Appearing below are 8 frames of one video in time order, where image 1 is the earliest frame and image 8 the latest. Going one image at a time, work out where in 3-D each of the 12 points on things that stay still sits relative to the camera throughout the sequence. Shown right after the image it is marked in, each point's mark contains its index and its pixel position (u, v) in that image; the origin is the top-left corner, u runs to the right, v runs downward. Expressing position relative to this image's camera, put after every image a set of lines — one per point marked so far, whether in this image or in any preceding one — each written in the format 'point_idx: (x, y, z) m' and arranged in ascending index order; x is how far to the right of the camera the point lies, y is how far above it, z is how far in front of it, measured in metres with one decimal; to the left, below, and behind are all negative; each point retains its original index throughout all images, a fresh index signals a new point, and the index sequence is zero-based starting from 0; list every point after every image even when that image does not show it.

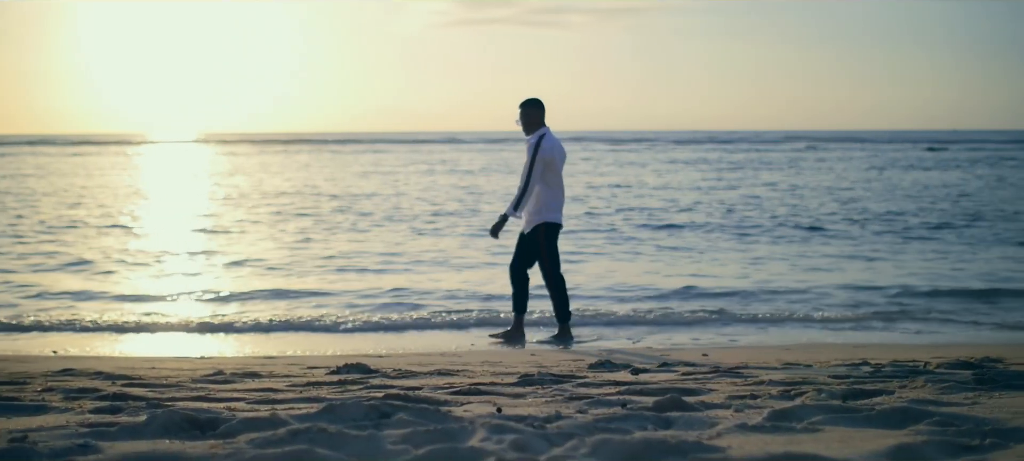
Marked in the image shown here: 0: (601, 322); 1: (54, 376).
0: (+0.8, -0.8, +7.7) m
1: (-2.2, -0.7, +4.2) m
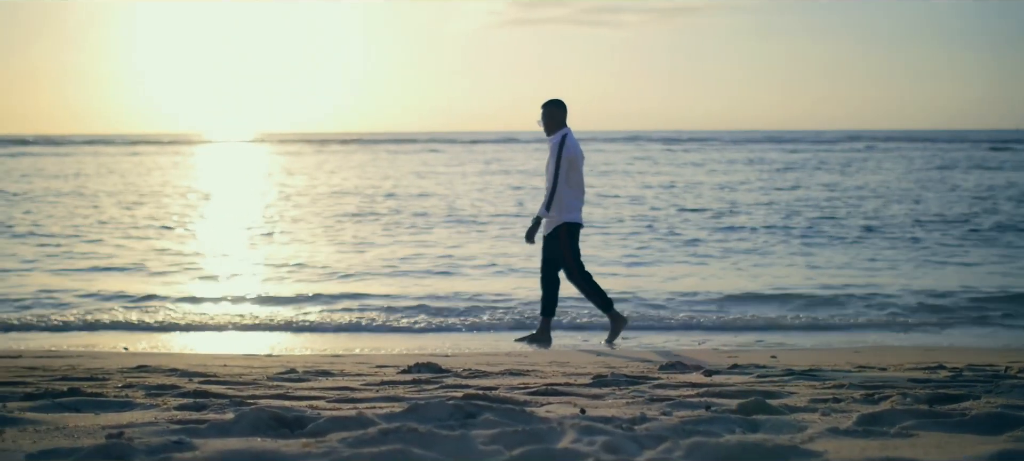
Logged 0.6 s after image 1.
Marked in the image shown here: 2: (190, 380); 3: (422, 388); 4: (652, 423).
0: (+1.3, -0.8, +7.6) m
1: (-1.9, -0.7, +4.3) m
2: (-1.4, -0.7, +3.9) m
3: (-0.4, -0.7, +3.6) m
4: (+0.5, -0.6, +2.8) m
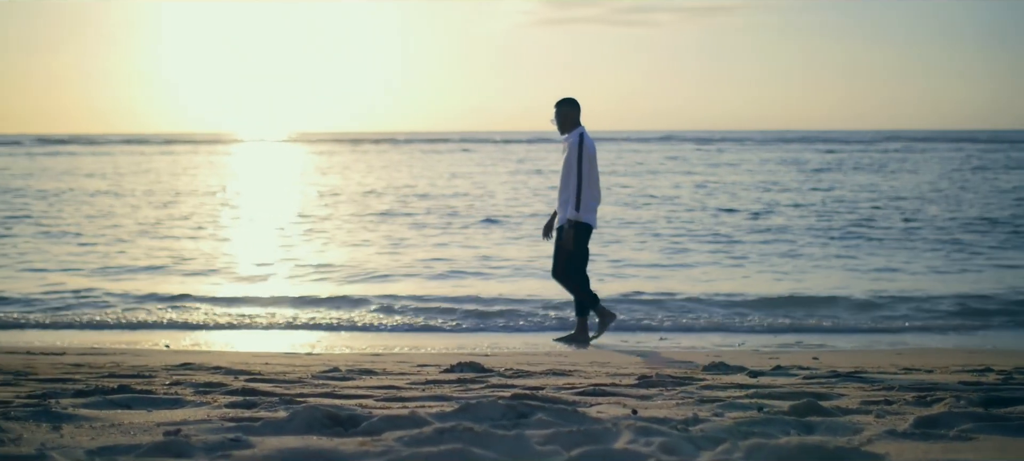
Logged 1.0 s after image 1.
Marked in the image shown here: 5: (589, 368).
0: (+1.7, -0.8, +7.5) m
1: (-1.7, -0.7, +4.3) m
2: (-1.2, -0.7, +3.9) m
3: (-0.2, -0.7, +3.6) m
4: (+0.6, -0.6, +2.8) m
5: (+0.4, -0.8, +4.8) m
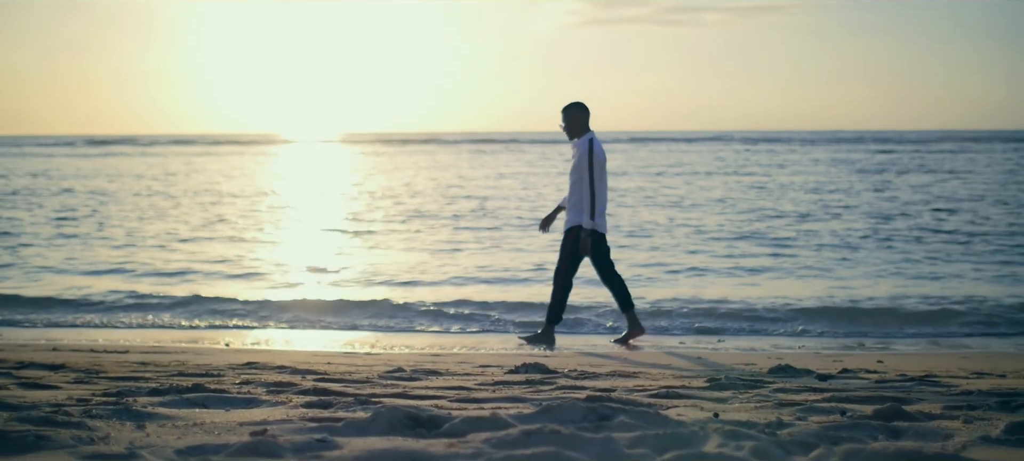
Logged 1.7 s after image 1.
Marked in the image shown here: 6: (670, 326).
0: (+2.1, -0.8, +7.4) m
1: (-1.4, -0.7, +4.3) m
2: (-0.9, -0.7, +3.9) m
3: (+0.1, -0.7, +3.6) m
4: (+0.9, -0.6, +2.7) m
5: (+0.8, -0.8, +4.7) m
6: (+1.4, -0.8, +7.3) m
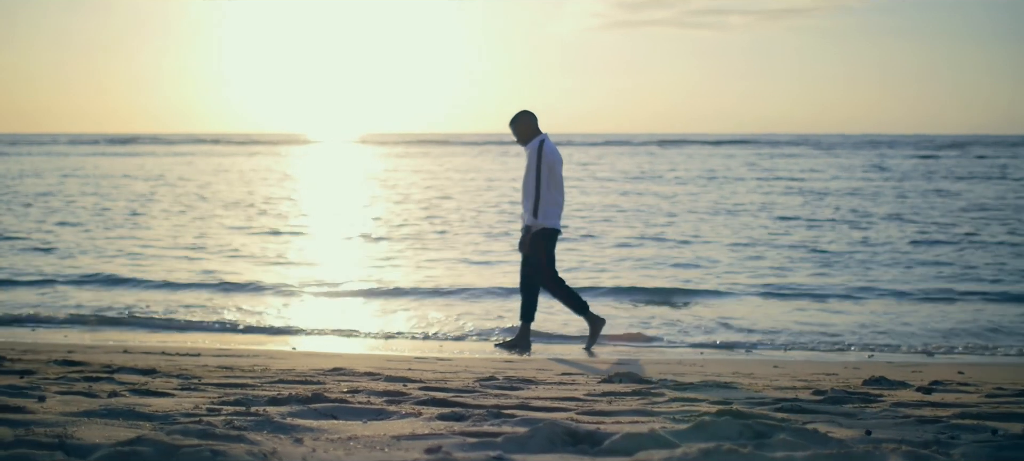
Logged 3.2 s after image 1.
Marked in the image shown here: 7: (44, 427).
0: (+2.6, -0.9, +7.3) m
1: (-0.9, -0.7, +4.2) m
2: (-0.5, -0.7, +3.8) m
3: (+0.6, -0.7, +3.5) m
4: (+1.3, -0.7, +2.6) m
5: (+1.2, -0.8, +4.6) m
6: (+1.9, -0.9, +7.2) m
7: (-1.3, -0.5, +2.4) m
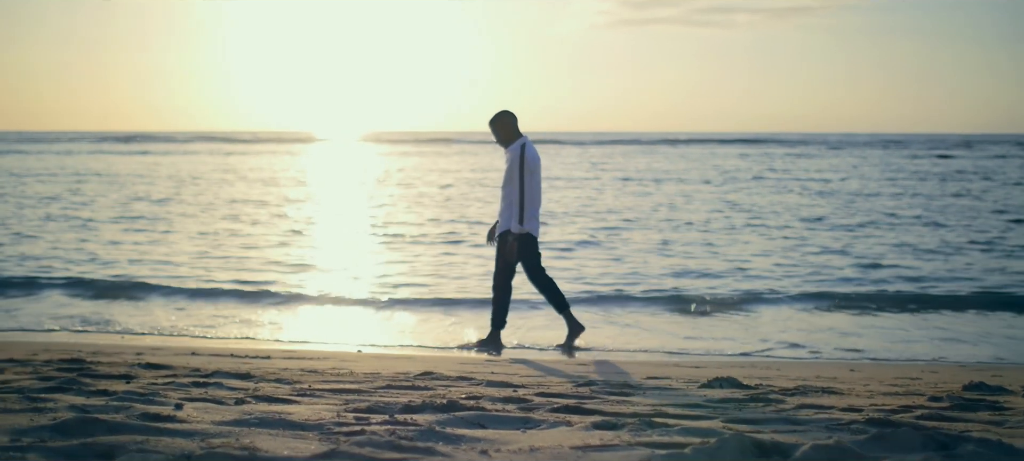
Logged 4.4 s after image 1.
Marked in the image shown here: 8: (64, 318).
0: (+3.1, -0.9, +7.2) m
1: (-0.4, -0.7, +4.1) m
2: (0.0, -0.7, +3.7) m
3: (+1.1, -0.7, +3.4) m
4: (+1.8, -0.7, +2.5) m
5: (+1.7, -0.8, +4.5) m
6: (+2.3, -0.9, +7.1) m
7: (-0.8, -0.6, +2.3) m
8: (-4.2, -0.8, +8.0) m
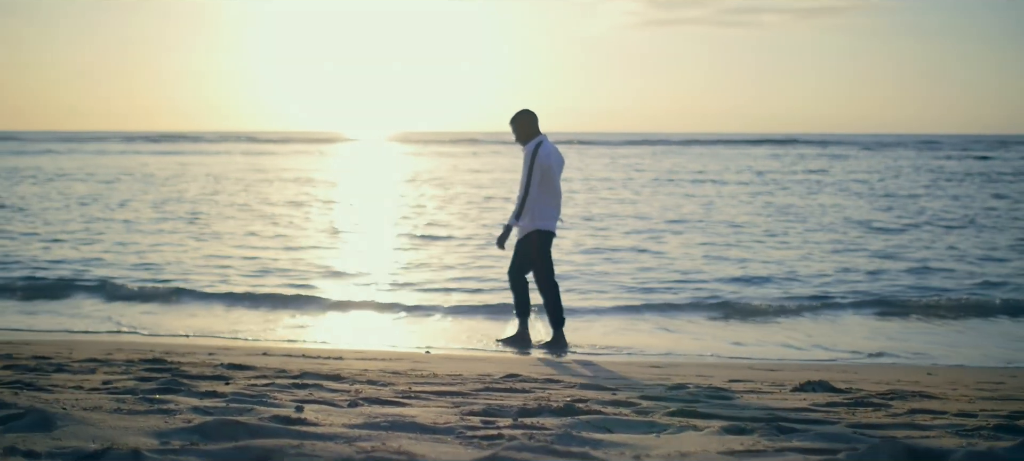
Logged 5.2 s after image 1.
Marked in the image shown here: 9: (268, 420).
0: (+3.6, -0.9, +7.1) m
1: (0.0, -0.7, +4.1) m
2: (+0.4, -0.7, +3.6) m
3: (+1.5, -0.7, +3.3) m
4: (+2.2, -0.7, +2.4) m
5: (+2.2, -0.8, +4.4) m
6: (+2.8, -0.9, +7.0) m
7: (-0.4, -0.6, +2.3) m
8: (-3.7, -0.8, +8.1) m
9: (-0.7, -0.6, +2.5) m
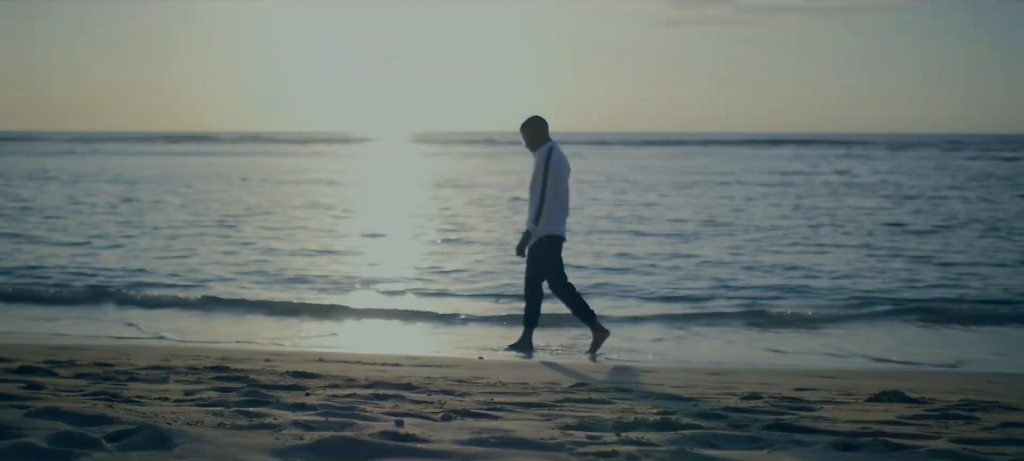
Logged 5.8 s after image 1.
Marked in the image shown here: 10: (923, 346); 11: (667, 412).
0: (+3.9, -0.9, +7.0) m
1: (+0.4, -0.8, +4.0) m
2: (+0.8, -0.7, +3.6) m
3: (+1.8, -0.7, +3.3) m
4: (+2.6, -0.7, +2.3) m
5: (+2.5, -0.9, +4.3) m
6: (+3.2, -0.9, +7.0) m
7: (-0.1, -0.6, +2.2) m
8: (-3.3, -0.8, +8.1) m
9: (-0.4, -0.6, +2.5) m
10: (+3.7, -0.9, +7.7) m
11: (+0.6, -0.7, +3.3) m
